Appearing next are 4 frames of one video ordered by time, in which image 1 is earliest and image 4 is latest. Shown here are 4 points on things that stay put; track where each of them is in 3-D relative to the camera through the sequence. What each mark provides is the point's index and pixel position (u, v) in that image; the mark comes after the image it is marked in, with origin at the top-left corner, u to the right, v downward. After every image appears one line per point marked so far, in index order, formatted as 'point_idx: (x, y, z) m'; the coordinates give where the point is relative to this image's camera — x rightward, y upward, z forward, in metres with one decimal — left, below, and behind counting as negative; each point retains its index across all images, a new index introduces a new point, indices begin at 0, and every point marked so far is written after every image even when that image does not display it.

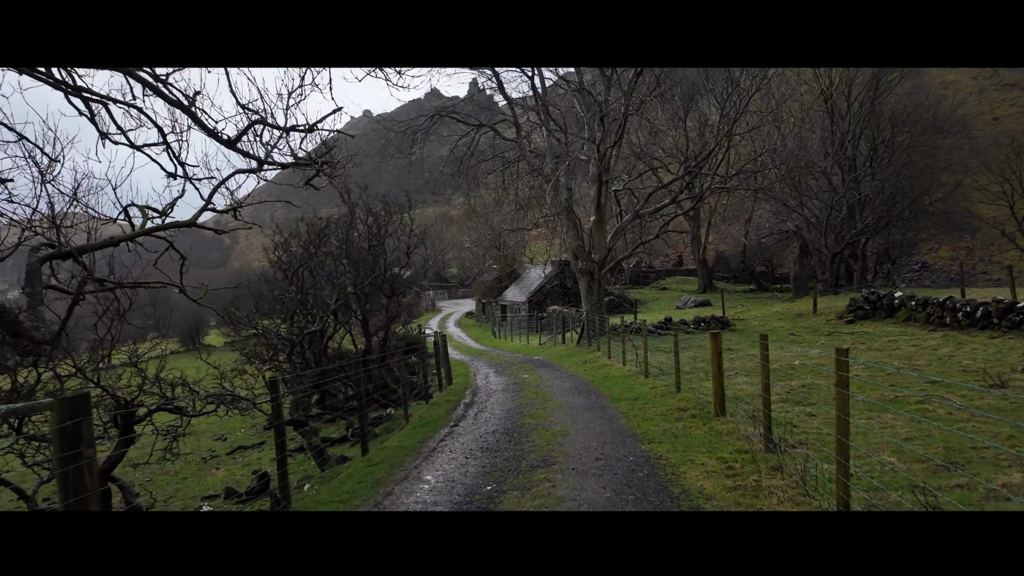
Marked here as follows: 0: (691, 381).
0: (+3.1, -1.7, +9.9) m
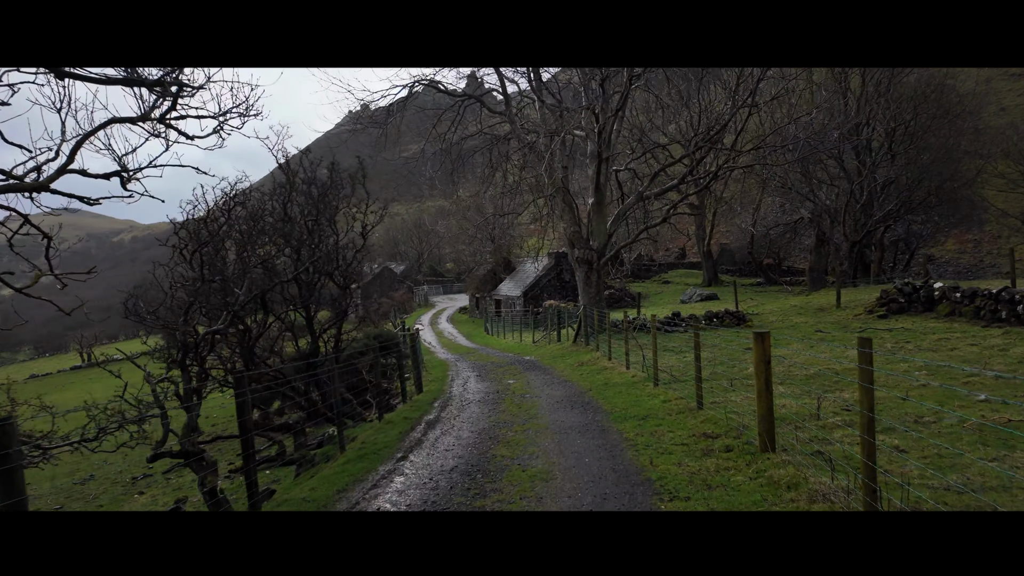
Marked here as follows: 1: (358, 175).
0: (+2.8, -1.5, +7.8) m
1: (-2.7, +2.0, +10.2) m
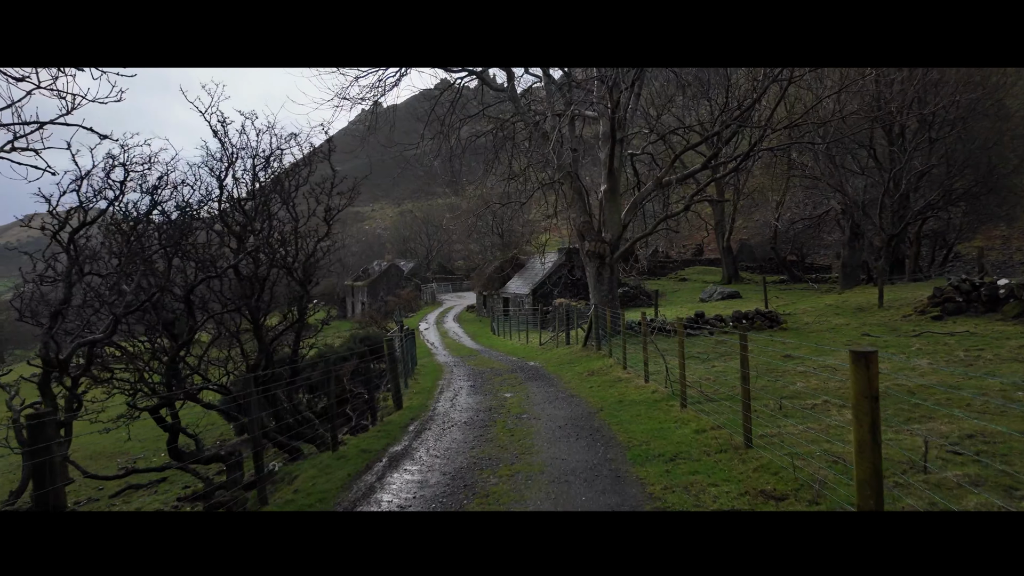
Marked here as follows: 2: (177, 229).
0: (+2.6, -1.5, +6.0) m
1: (-2.8, +2.1, +8.5) m
2: (-3.9, +0.7, +6.6) m
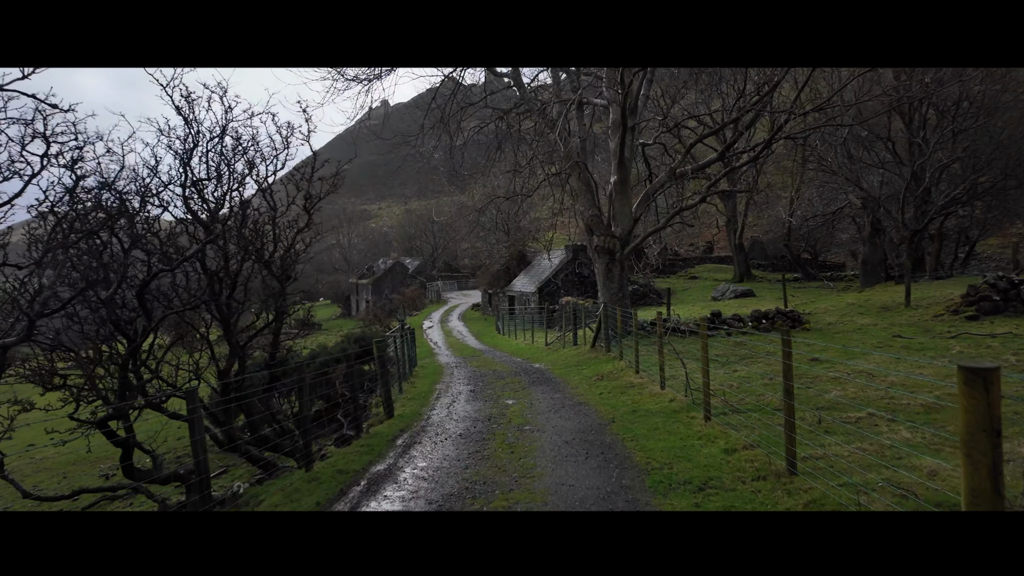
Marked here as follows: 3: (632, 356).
0: (+2.6, -1.4, +5.1) m
1: (-2.8, +2.1, +7.6) m
2: (-3.9, +0.7, +5.8) m
3: (+2.4, -1.3, +11.3) m
